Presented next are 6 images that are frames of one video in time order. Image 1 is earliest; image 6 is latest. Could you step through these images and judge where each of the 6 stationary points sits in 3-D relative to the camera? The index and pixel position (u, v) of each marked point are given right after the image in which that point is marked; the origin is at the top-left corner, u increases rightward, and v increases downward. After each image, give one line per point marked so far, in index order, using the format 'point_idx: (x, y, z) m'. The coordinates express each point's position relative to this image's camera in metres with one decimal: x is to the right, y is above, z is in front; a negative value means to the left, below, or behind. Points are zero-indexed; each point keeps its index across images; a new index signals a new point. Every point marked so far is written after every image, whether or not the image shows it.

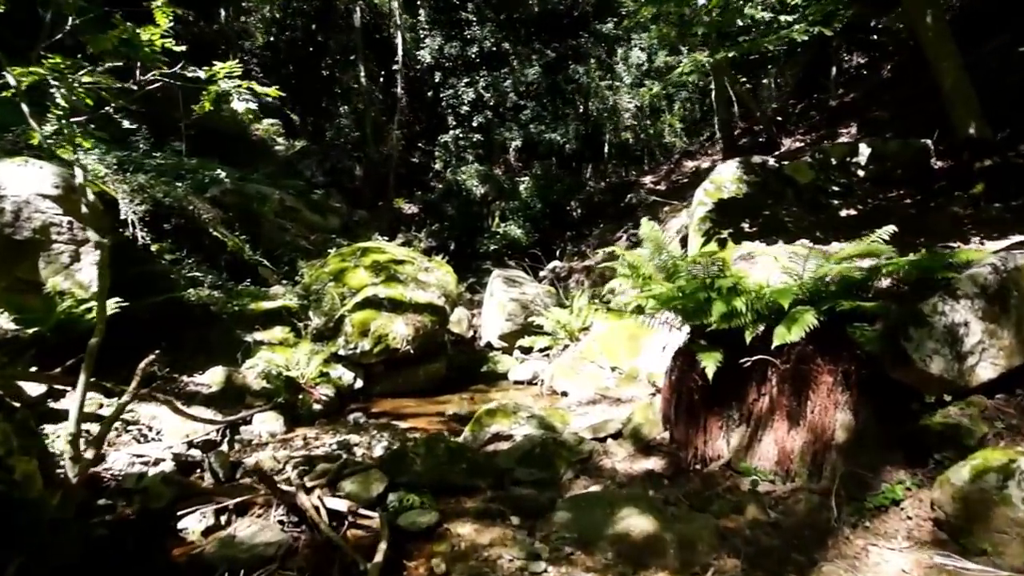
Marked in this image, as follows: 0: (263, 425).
0: (-2.7, -1.5, +6.0) m
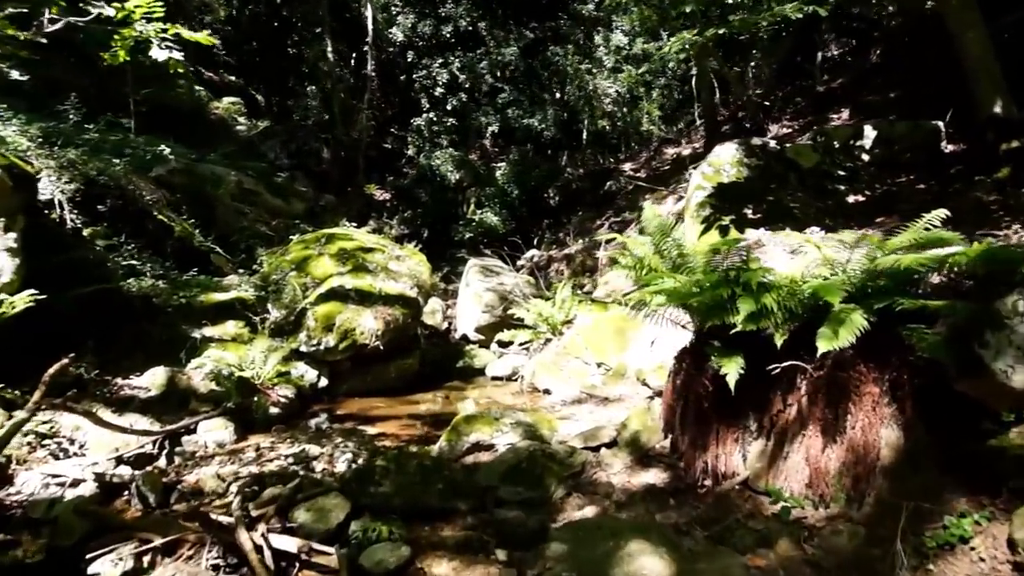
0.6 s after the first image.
0: (-2.8, -1.4, +5.3) m
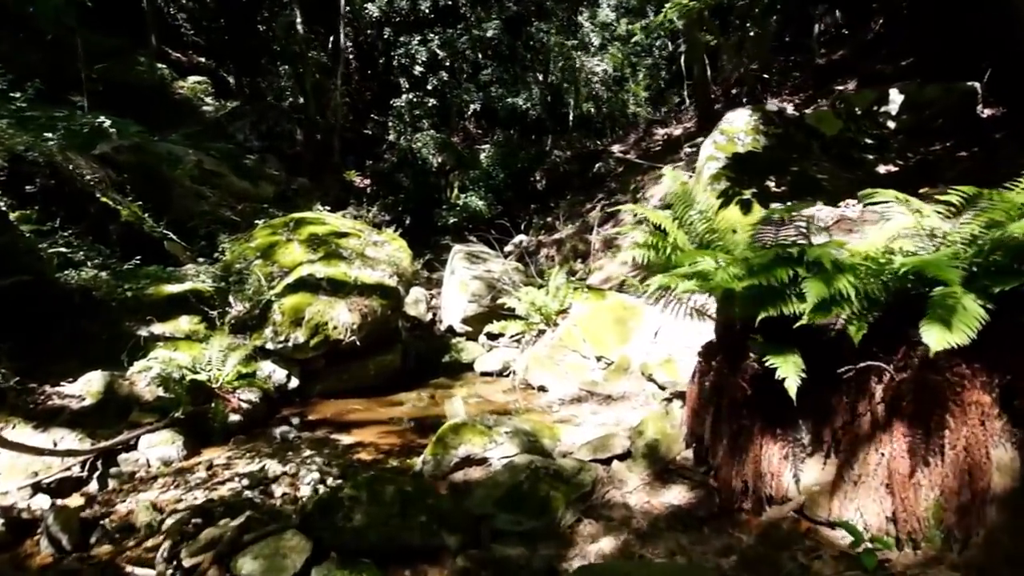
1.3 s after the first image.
0: (-2.9, -1.3, +4.5) m
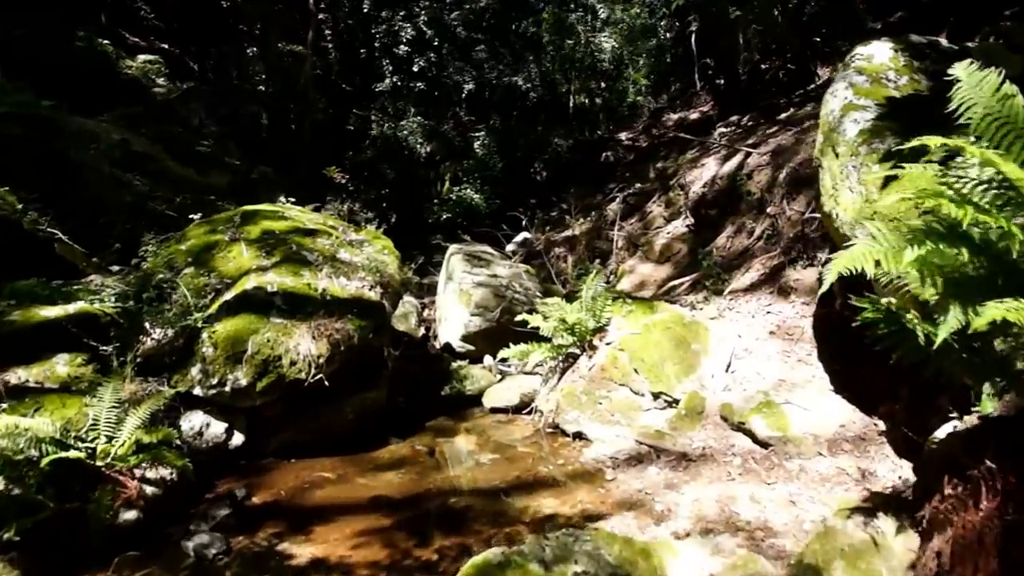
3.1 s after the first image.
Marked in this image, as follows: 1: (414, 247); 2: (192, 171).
0: (-2.6, -1.5, +2.6) m
1: (-2.2, +0.9, +12.4) m
2: (-4.7, +1.7, +8.4) m
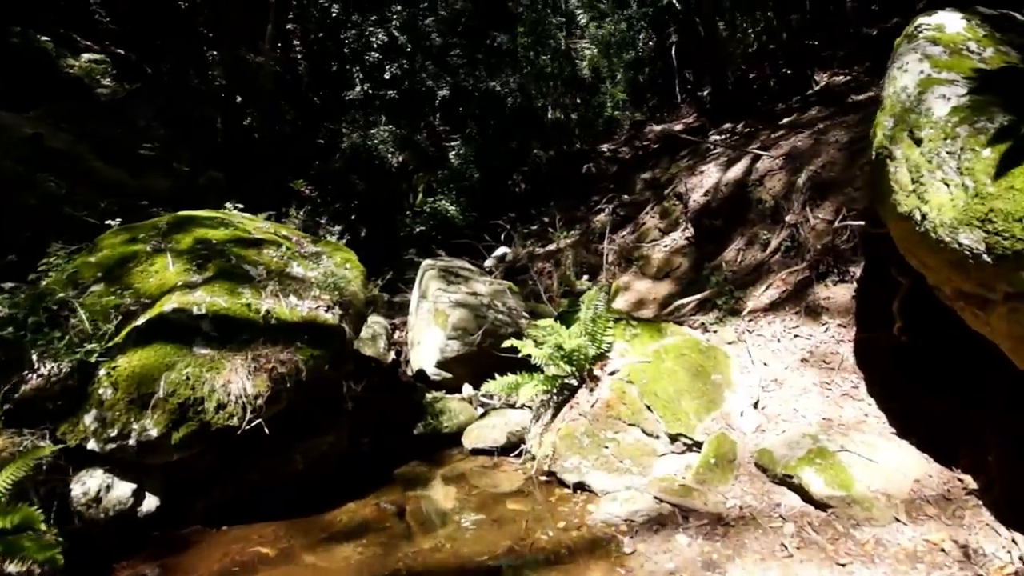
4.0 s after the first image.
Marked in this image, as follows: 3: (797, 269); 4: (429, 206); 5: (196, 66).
0: (-2.5, -1.5, +1.5) m
1: (-2.6, +0.5, +11.4) m
2: (-5.0, +1.5, +7.3) m
3: (+2.7, +0.2, +5.2) m
4: (-1.6, +1.6, +11.2) m
5: (-7.1, +4.9, +12.1) m
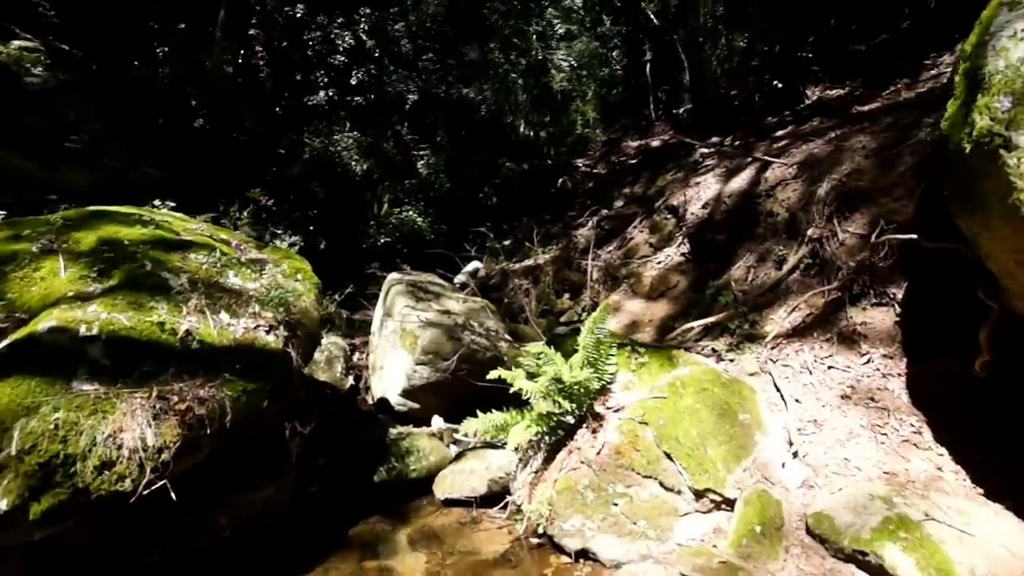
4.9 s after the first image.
0: (-2.4, -1.5, +0.5) m
1: (-3.1, +0.2, +10.3) m
2: (-5.2, +1.4, +6.2) m
3: (+2.5, 0.0, +4.6) m
4: (-2.1, +1.3, +10.3) m
5: (-7.5, +4.7, +10.9) m
